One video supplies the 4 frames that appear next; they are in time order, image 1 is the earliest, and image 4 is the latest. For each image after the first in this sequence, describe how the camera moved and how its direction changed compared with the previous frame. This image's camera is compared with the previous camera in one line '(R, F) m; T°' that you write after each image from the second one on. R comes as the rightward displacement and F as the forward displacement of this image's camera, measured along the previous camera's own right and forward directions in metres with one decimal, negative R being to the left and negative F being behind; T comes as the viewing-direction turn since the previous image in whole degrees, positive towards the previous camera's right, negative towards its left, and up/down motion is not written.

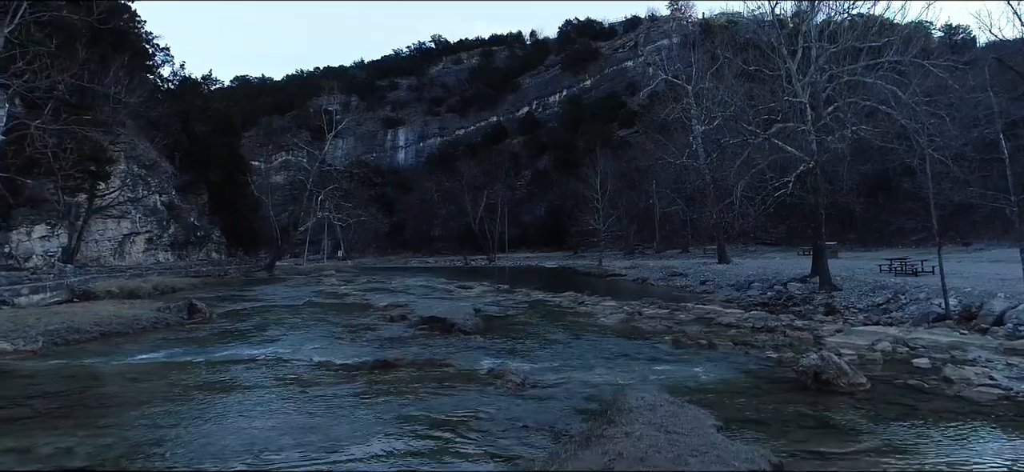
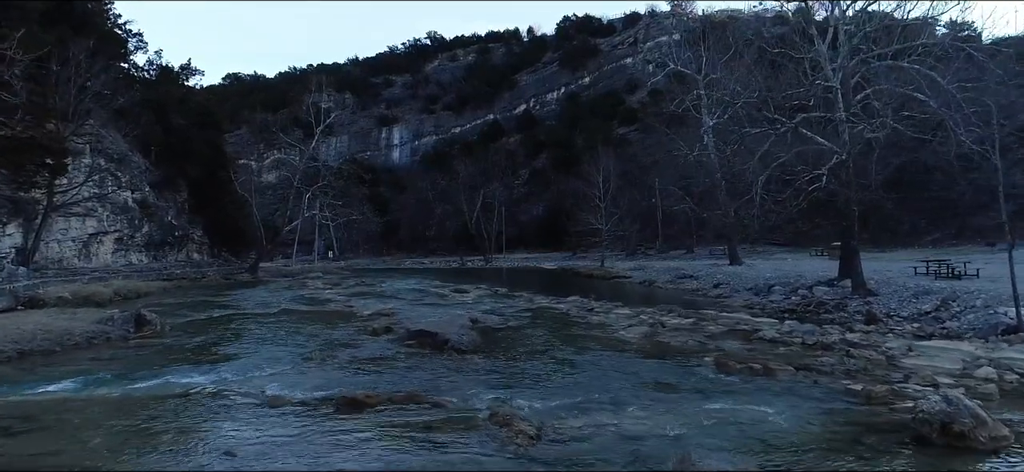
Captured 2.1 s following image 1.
(-0.1, +2.0) m; 0°
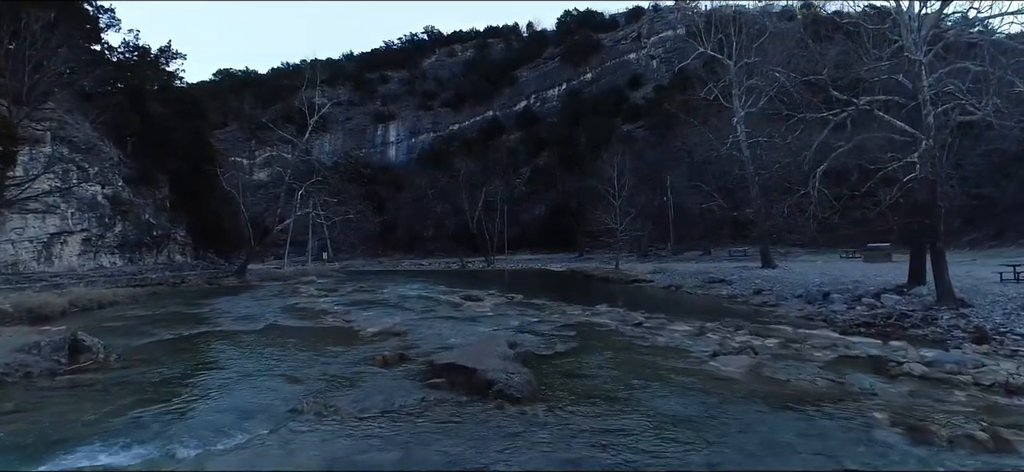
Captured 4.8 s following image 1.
(-0.8, +2.8) m; +1°
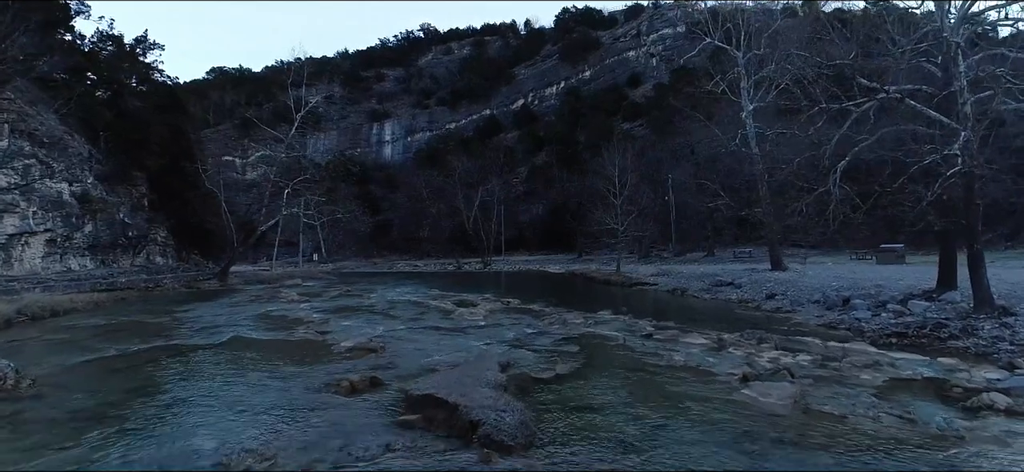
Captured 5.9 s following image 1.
(+0.1, +1.5) m; 0°
